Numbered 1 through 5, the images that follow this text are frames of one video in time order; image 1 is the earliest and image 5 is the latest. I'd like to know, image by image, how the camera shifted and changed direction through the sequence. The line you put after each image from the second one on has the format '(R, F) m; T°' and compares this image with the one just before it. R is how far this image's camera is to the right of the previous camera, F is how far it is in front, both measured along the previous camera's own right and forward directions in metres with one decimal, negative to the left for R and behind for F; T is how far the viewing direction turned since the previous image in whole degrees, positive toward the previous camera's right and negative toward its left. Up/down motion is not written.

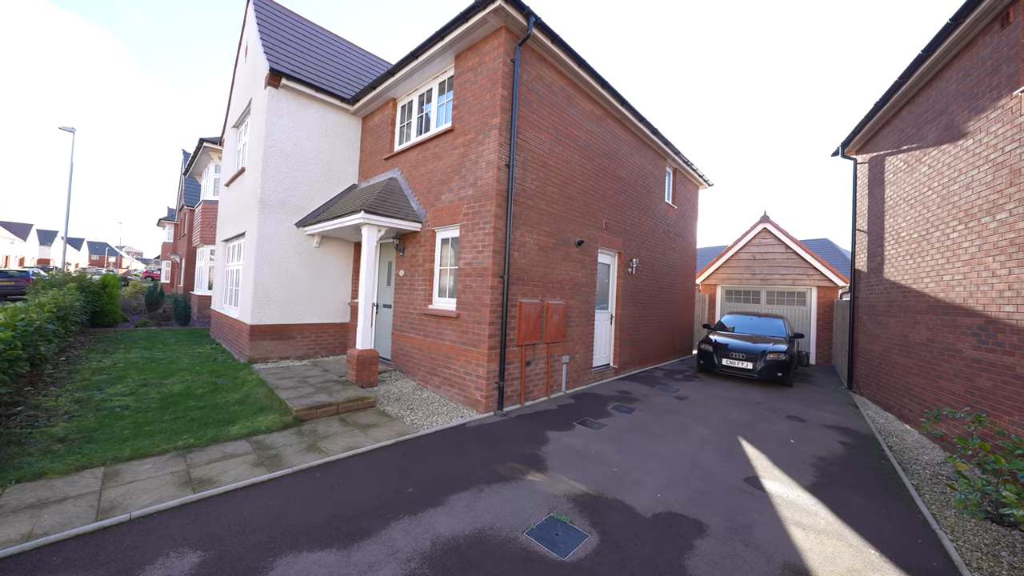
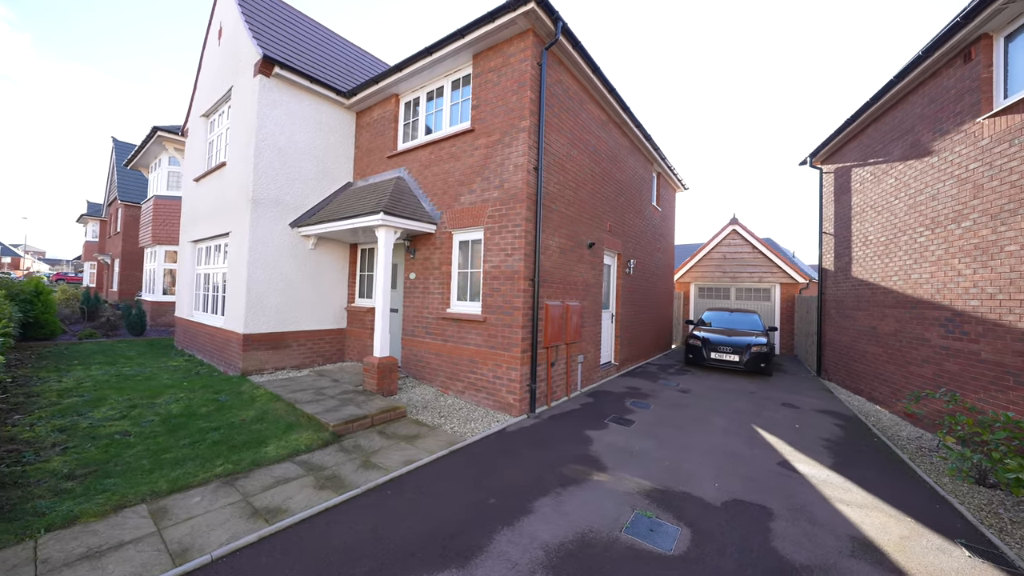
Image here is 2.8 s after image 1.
(-1.1, 0.0) m; +7°
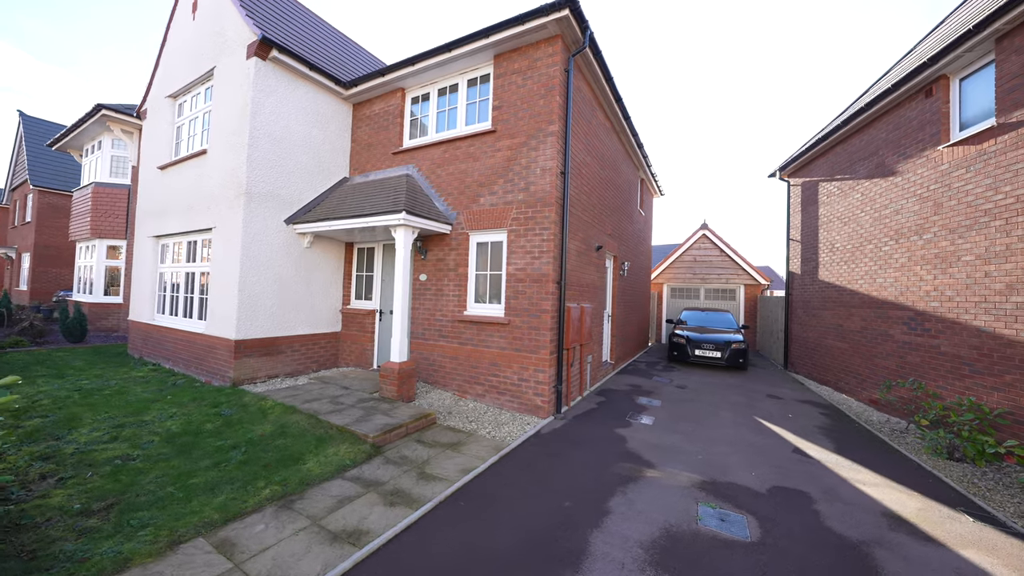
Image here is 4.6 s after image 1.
(-1.1, +0.1) m; +7°
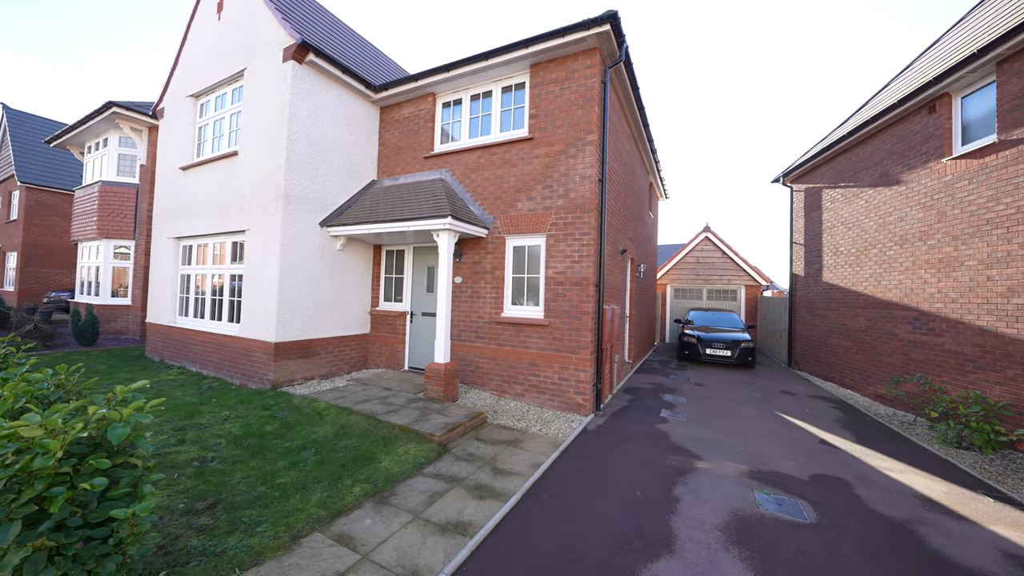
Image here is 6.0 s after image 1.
(-0.9, -0.2) m; +2°
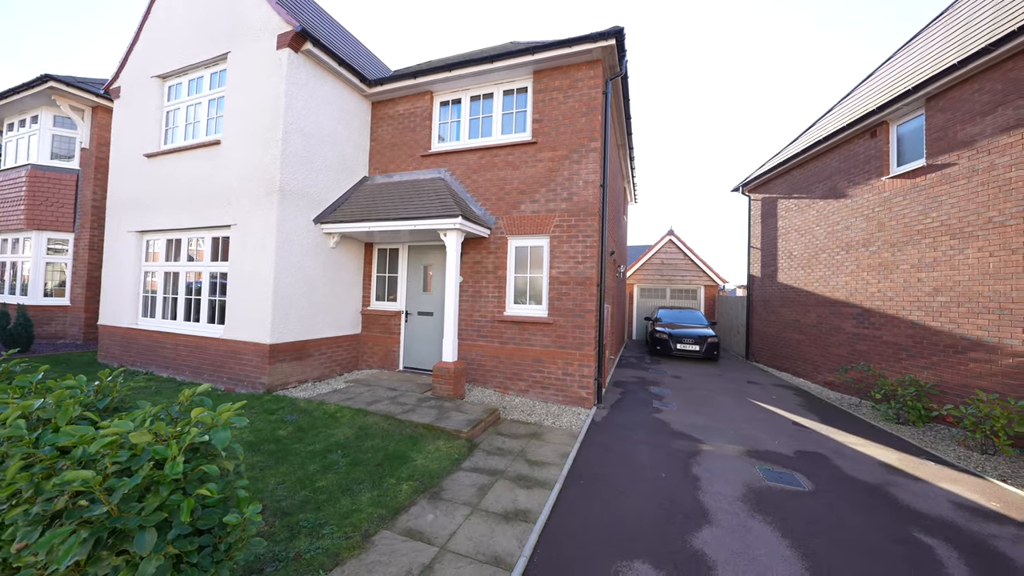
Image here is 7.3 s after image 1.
(-0.8, -0.1) m; +7°
